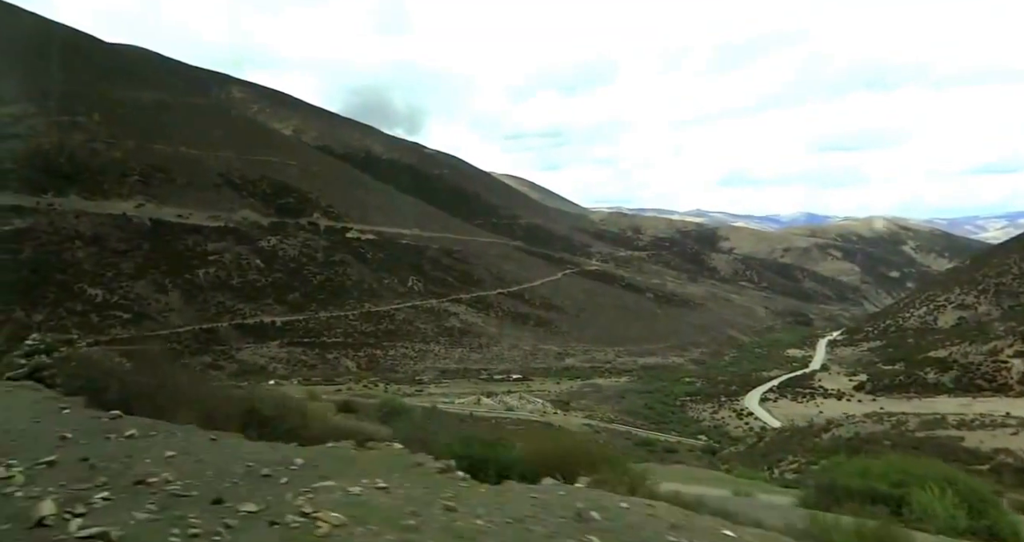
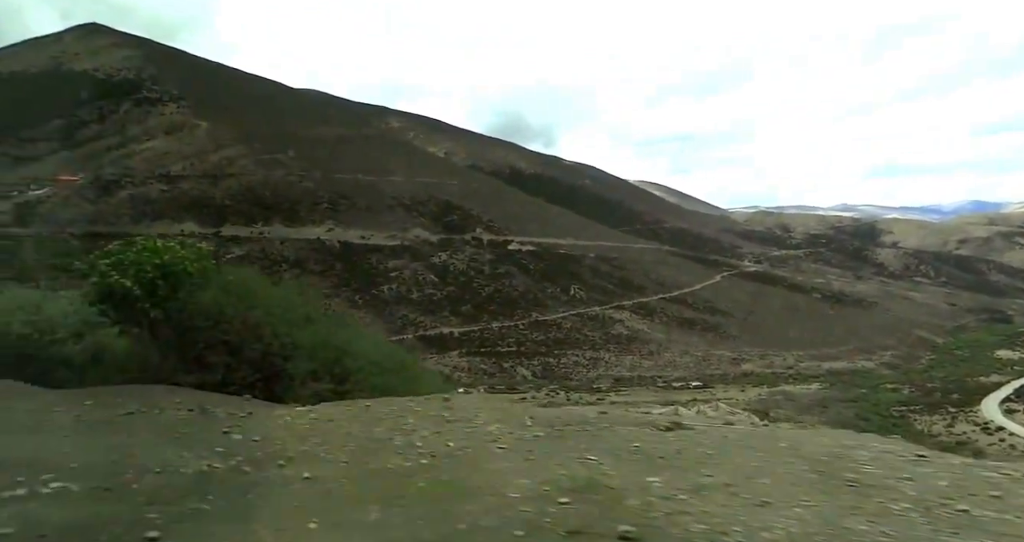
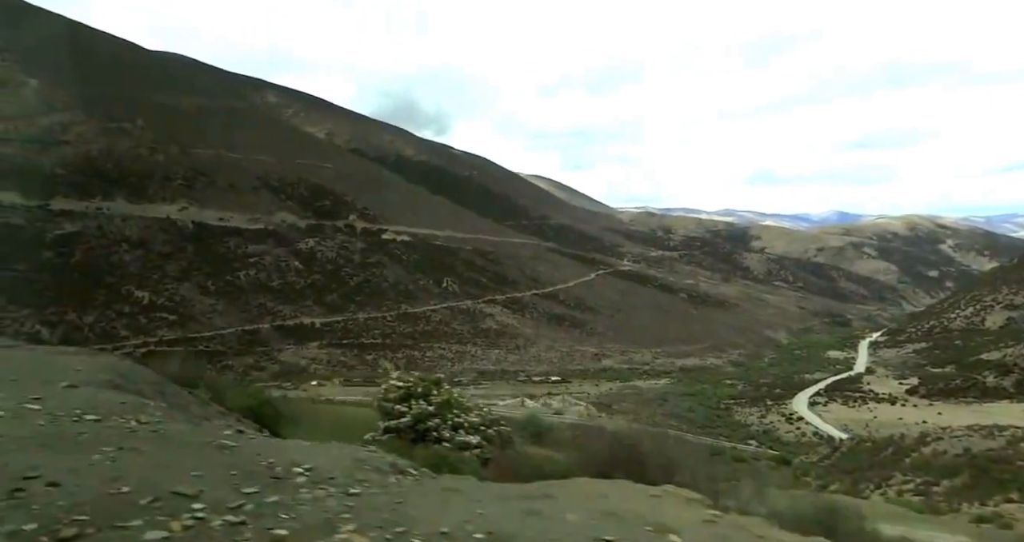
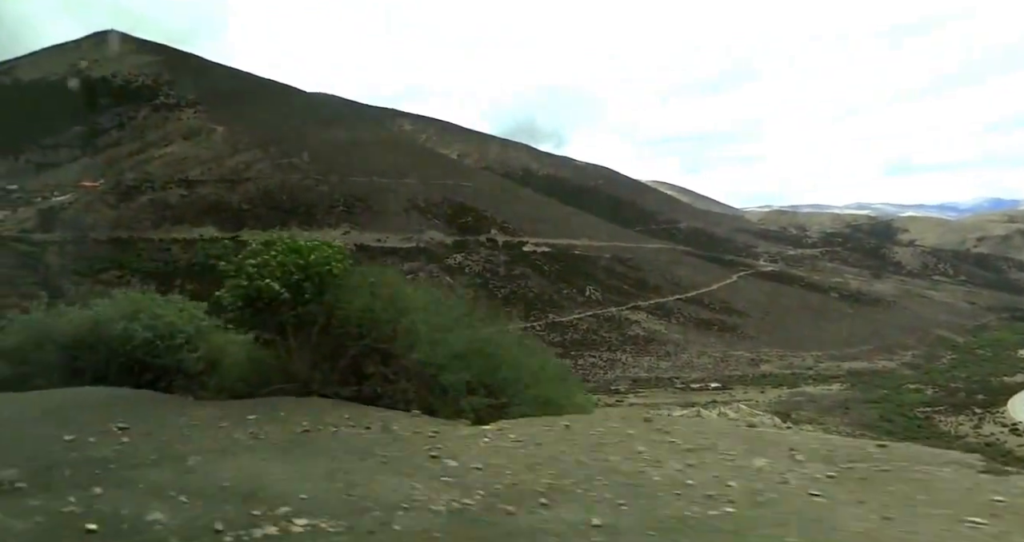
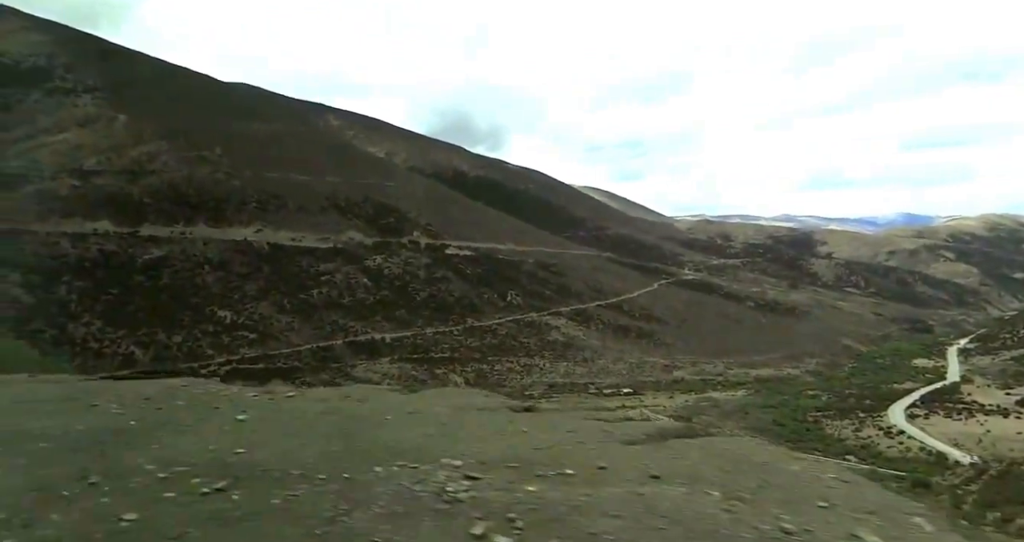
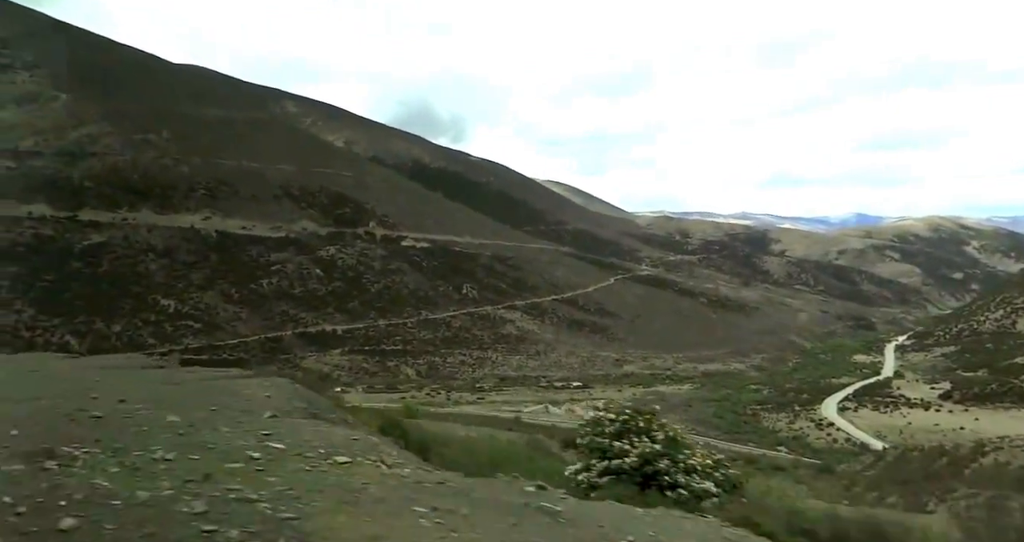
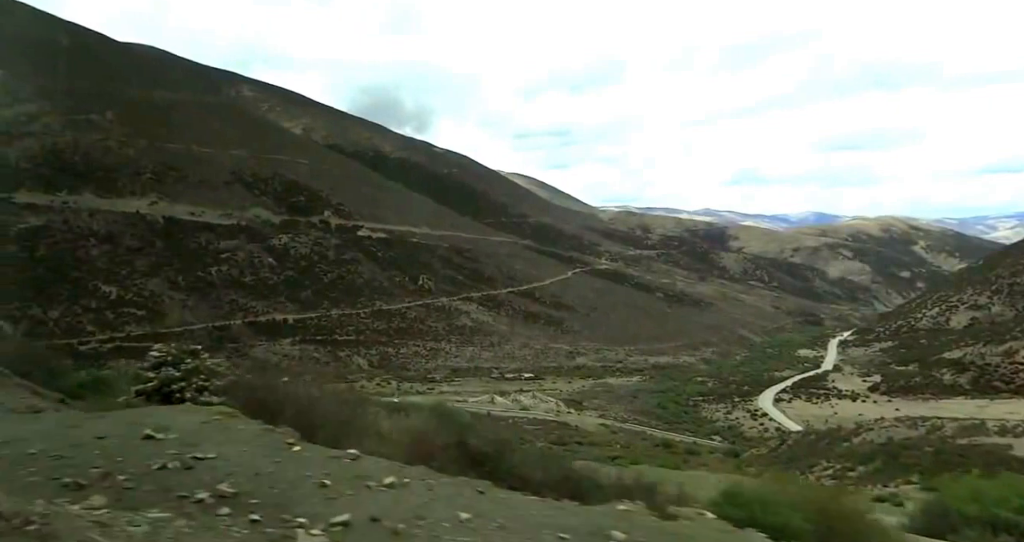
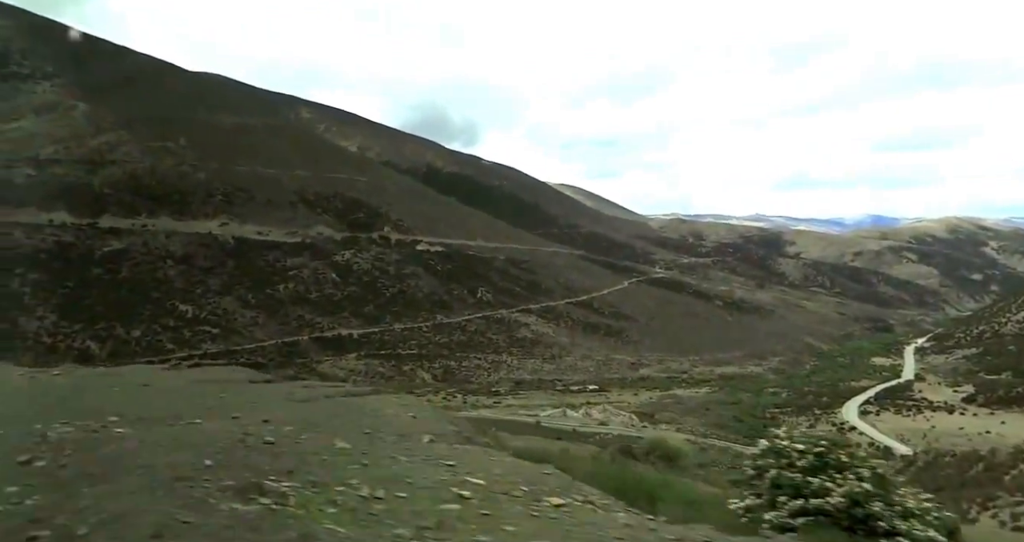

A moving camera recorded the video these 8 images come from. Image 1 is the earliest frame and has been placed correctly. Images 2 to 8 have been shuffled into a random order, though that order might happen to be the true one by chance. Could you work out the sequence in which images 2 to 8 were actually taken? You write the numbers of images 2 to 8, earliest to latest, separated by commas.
7, 3, 6, 8, 5, 2, 4
